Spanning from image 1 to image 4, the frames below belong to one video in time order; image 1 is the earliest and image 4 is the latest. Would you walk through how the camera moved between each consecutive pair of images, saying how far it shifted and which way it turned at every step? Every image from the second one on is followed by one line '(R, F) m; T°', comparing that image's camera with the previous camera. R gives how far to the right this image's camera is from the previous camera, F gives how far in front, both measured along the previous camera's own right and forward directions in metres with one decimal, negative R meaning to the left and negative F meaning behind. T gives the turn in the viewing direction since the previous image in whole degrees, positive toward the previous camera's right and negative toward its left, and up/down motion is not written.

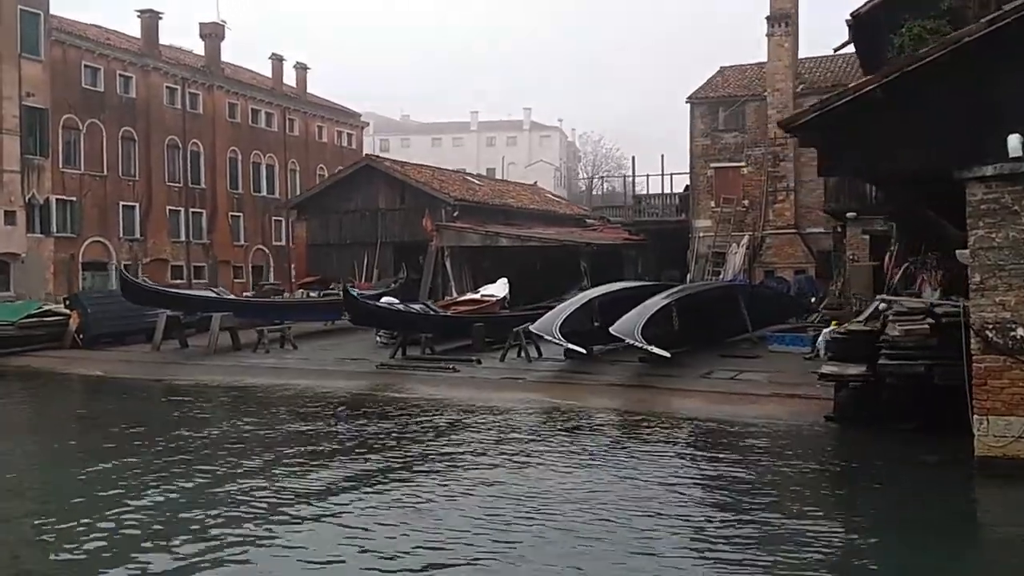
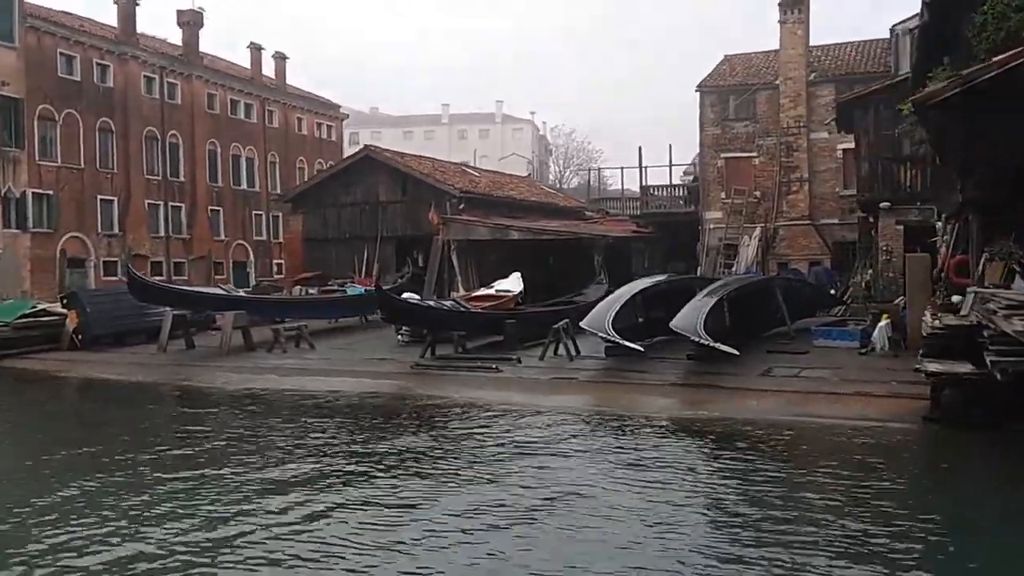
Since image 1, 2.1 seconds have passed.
(-1.2, +0.8) m; +3°
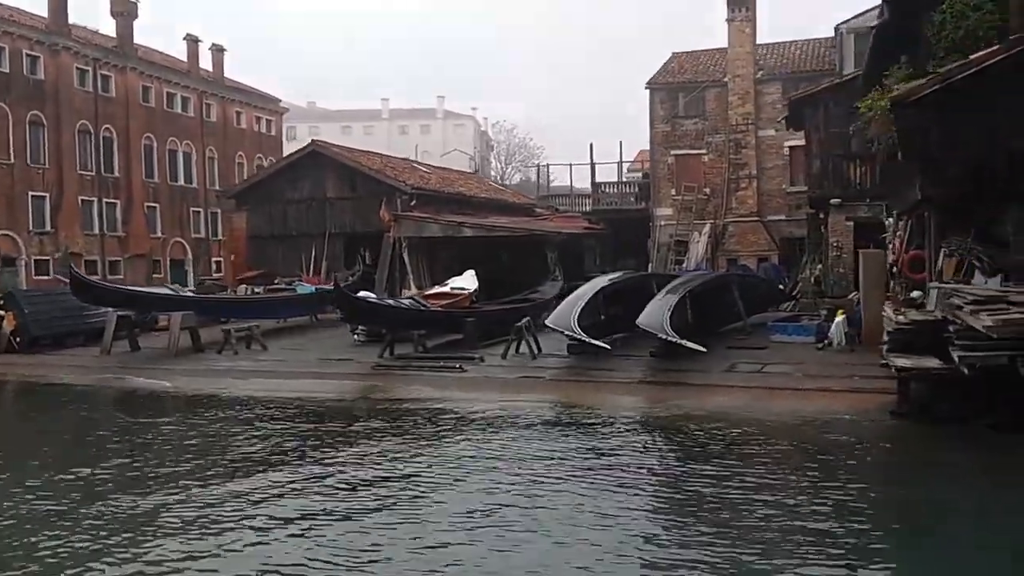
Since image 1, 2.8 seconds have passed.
(-0.4, +0.2) m; +4°
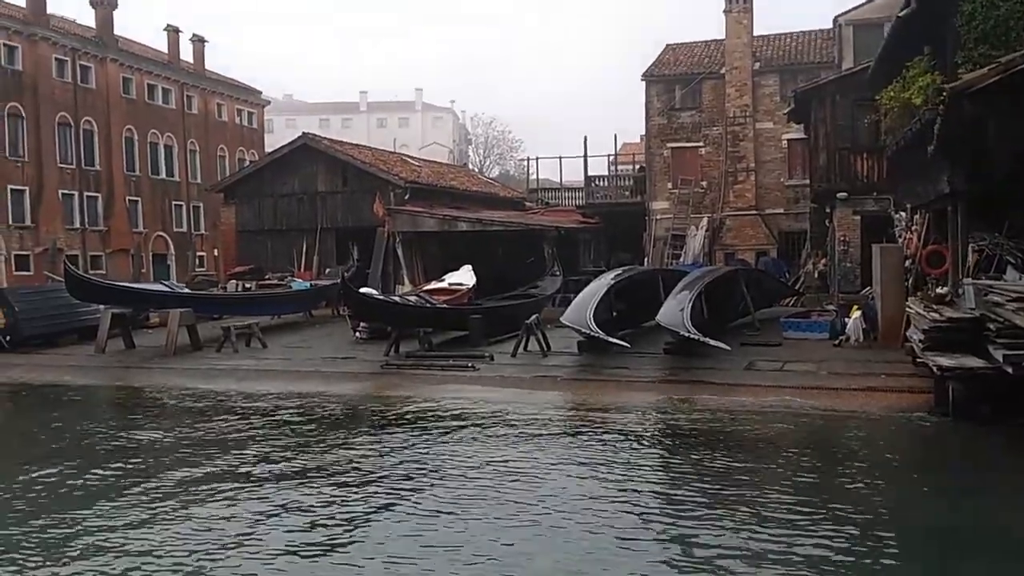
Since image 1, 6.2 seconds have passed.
(-0.5, +0.3) m; +2°
